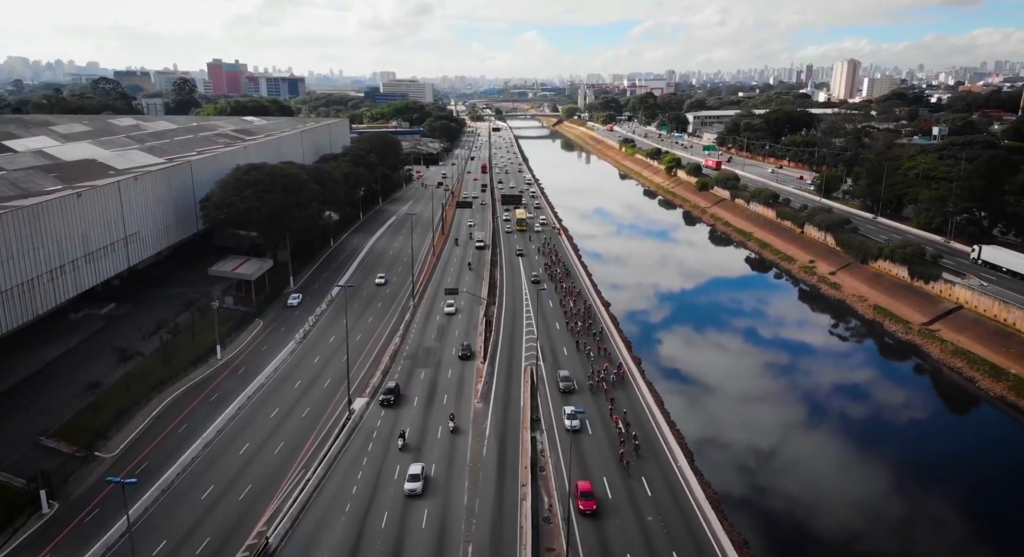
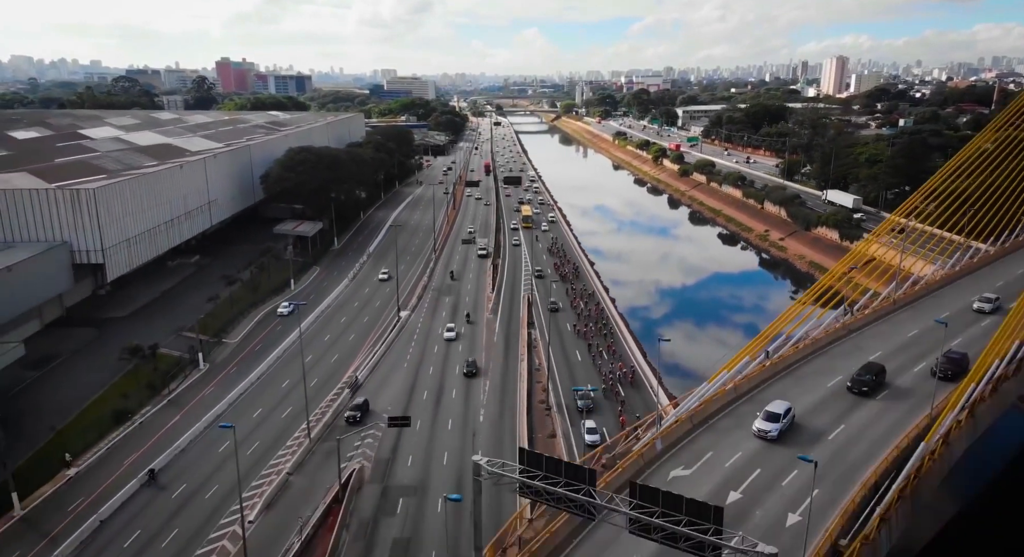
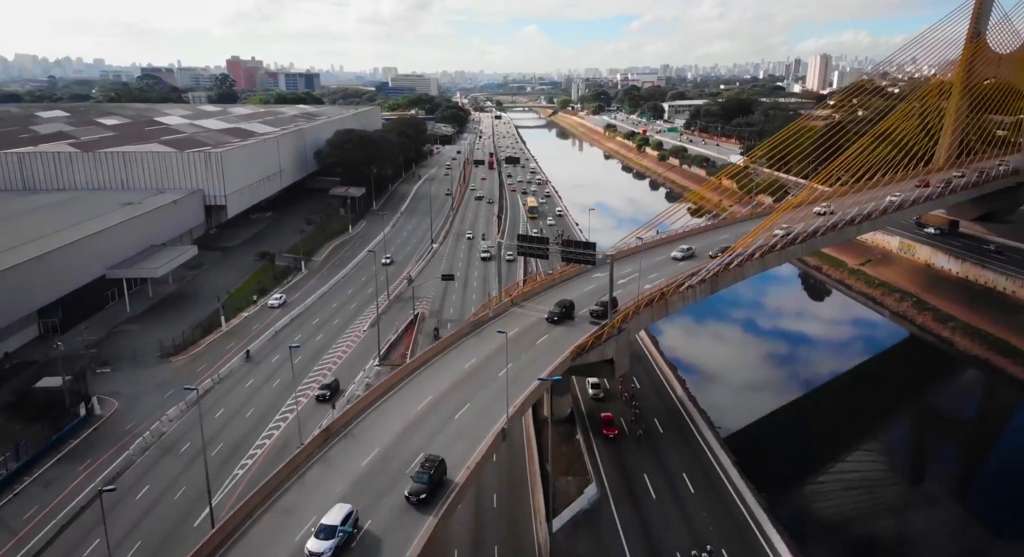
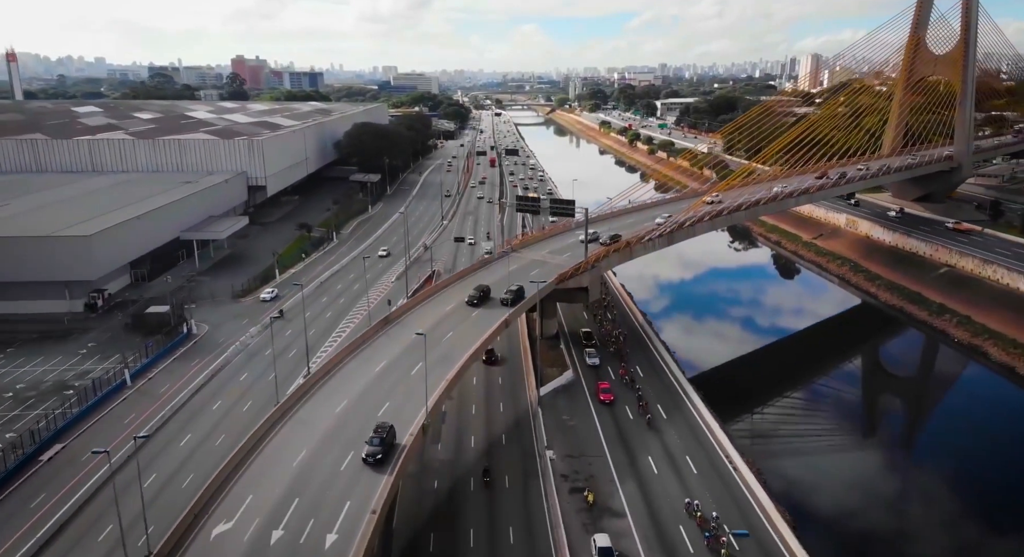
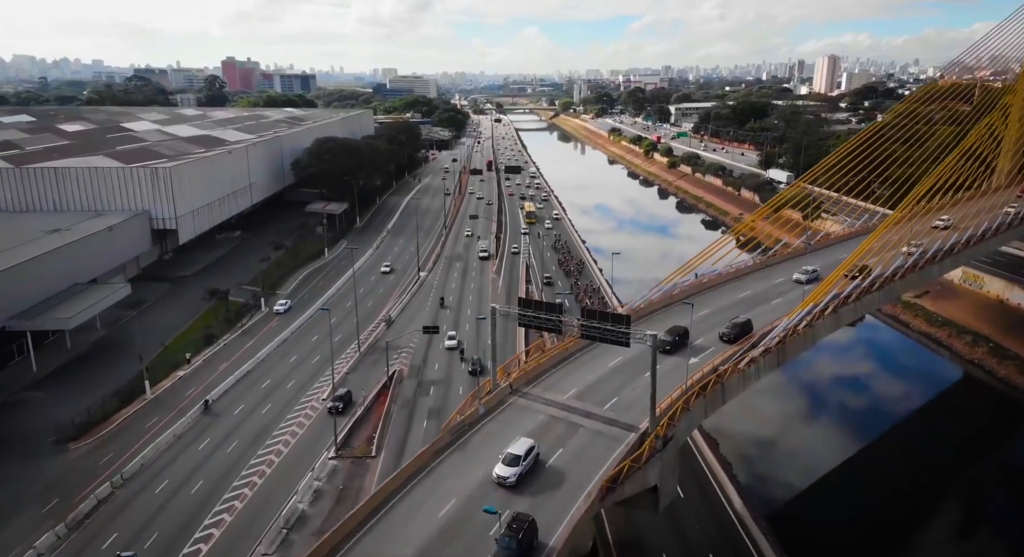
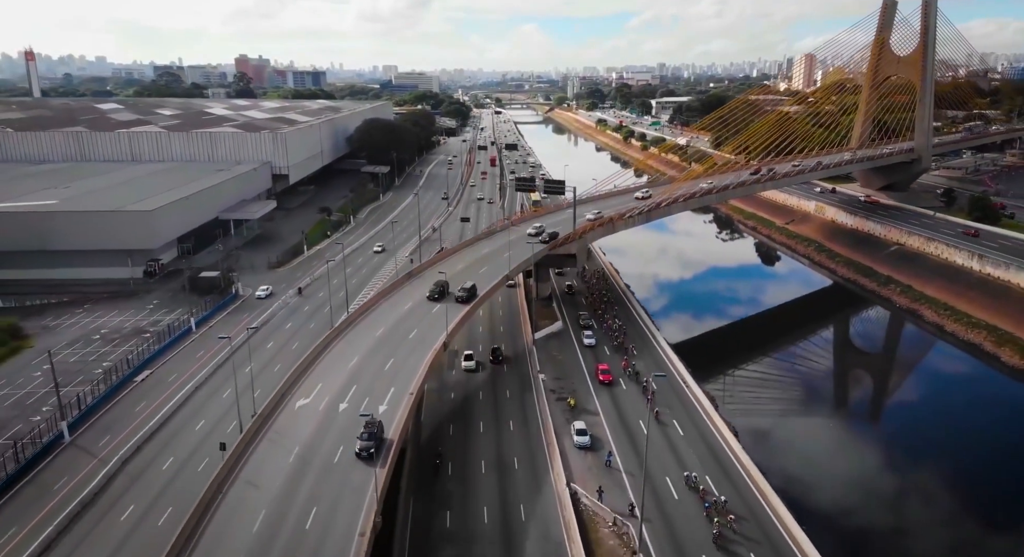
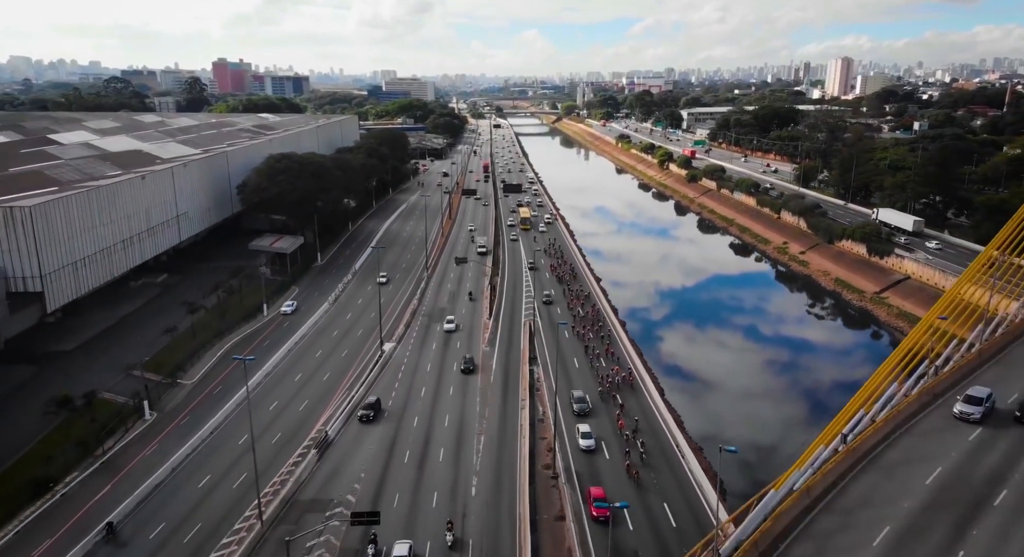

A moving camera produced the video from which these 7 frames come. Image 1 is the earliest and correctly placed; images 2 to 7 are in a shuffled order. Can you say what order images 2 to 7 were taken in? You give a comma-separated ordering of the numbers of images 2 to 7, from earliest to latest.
7, 2, 5, 3, 4, 6
